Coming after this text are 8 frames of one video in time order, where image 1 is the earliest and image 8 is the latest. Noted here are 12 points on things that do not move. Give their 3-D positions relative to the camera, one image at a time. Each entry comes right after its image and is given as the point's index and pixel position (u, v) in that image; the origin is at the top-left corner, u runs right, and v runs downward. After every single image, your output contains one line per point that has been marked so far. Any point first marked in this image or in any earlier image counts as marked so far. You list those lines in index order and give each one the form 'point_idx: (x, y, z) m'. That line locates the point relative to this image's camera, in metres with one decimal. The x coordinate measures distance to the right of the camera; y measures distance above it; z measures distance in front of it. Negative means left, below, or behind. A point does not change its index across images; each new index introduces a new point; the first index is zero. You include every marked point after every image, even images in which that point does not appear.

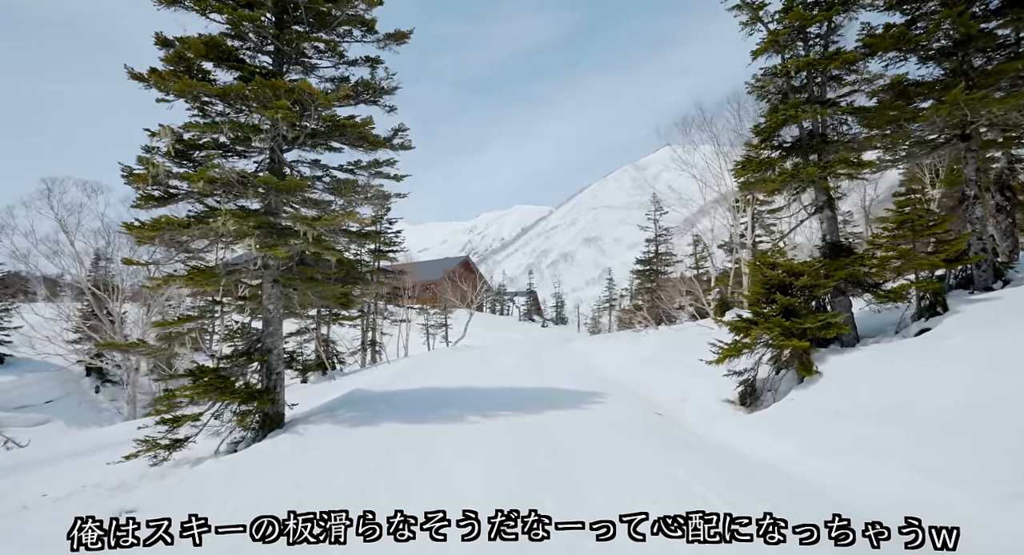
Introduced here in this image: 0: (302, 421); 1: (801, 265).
0: (-3.8, -2.6, +11.4) m
1: (+4.6, +0.2, +10.1) m
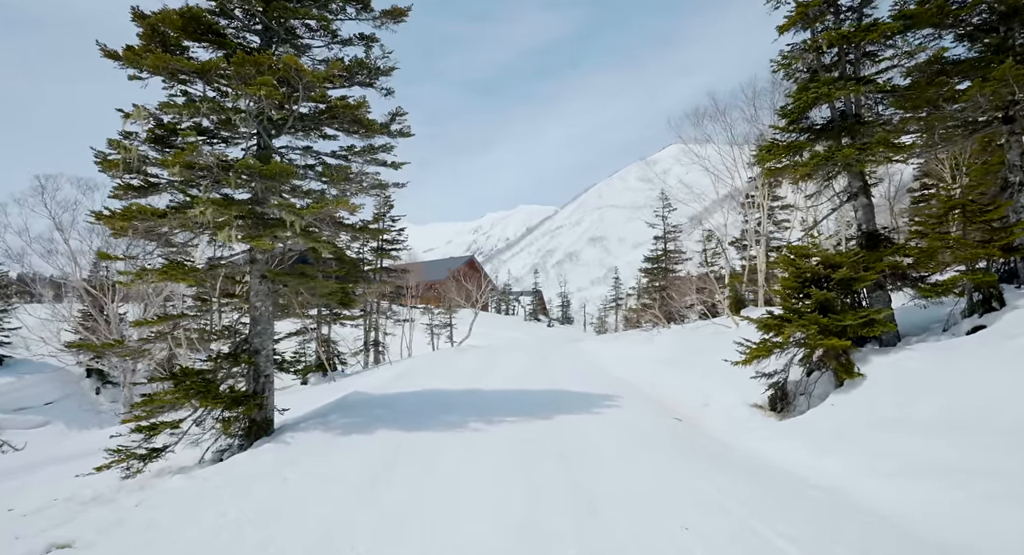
0: (-3.7, -2.5, +10.5) m
1: (+4.7, +0.3, +9.1) m
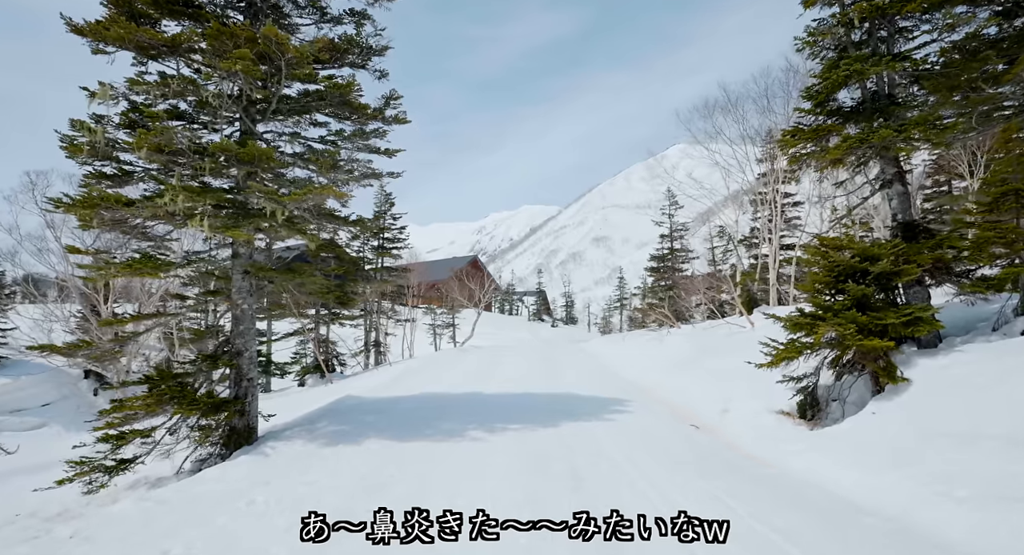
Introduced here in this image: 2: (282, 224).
0: (-3.7, -2.5, +9.7) m
1: (+4.8, +0.4, +8.2) m
2: (-3.6, +0.8, +9.8) m
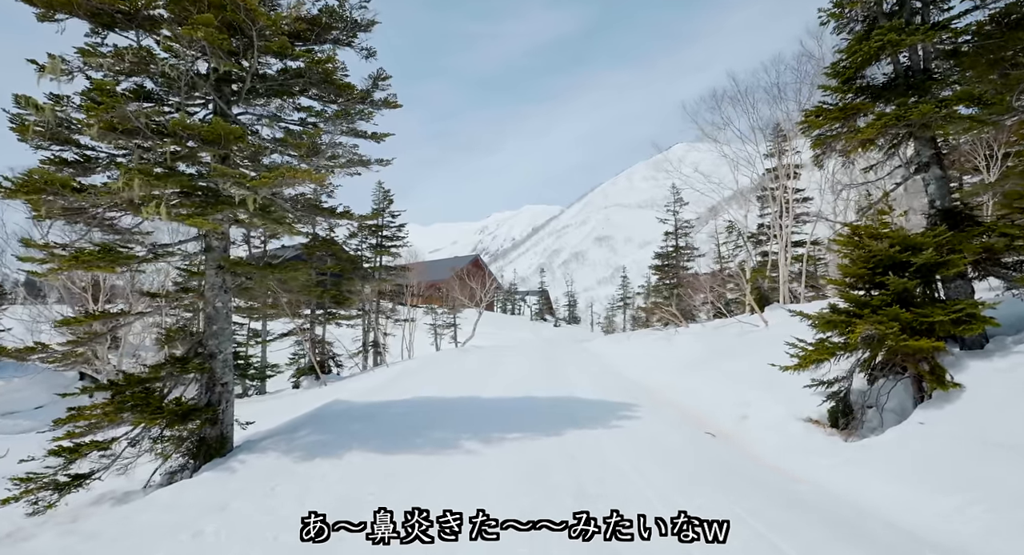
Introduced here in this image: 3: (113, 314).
0: (-3.7, -2.4, +8.8) m
1: (+4.7, +0.5, +7.3) m
2: (-3.6, +0.9, +8.9) m
3: (-6.0, -0.5, +9.4) m
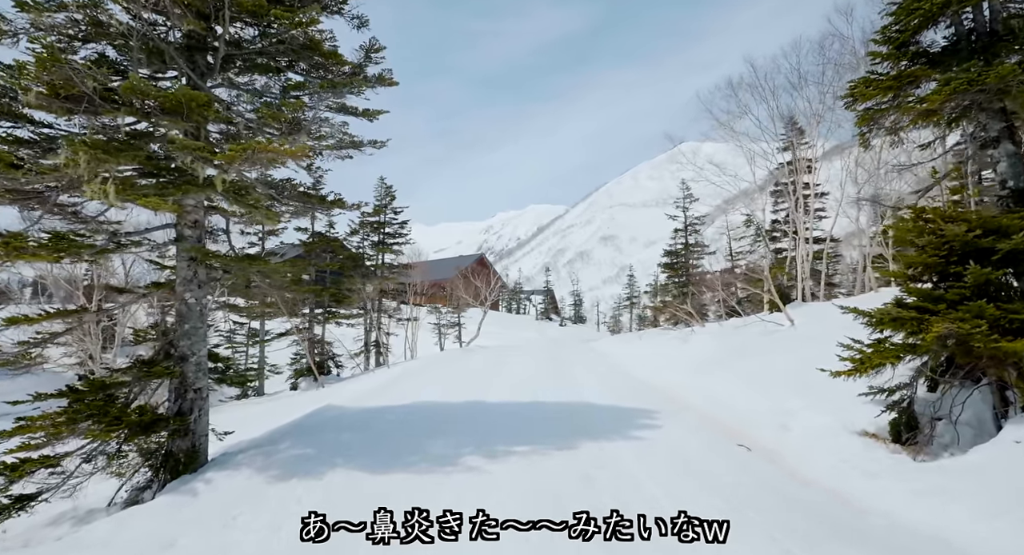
0: (-3.6, -2.3, +7.7) m
1: (+4.8, +0.6, +6.2) m
2: (-3.5, +1.0, +7.8) m
3: (-5.9, -0.4, +8.4) m
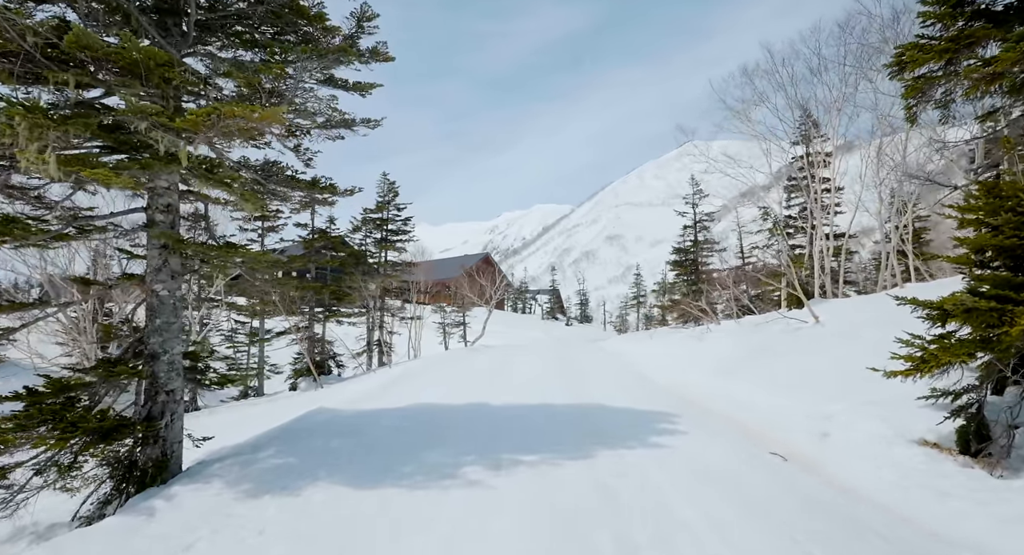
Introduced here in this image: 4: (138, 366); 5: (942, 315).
0: (-3.5, -2.2, +6.9) m
1: (+4.9, +0.7, +5.2) m
2: (-3.4, +1.1, +7.0) m
3: (-5.8, -0.3, +7.6) m
4: (-4.5, -1.0, +7.6) m
5: (+4.0, -0.4, +5.7) m
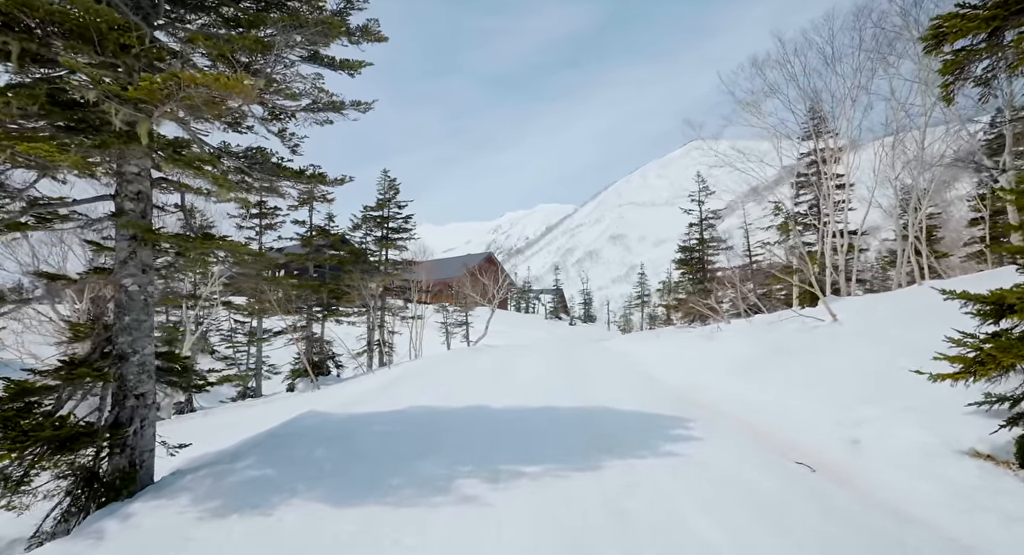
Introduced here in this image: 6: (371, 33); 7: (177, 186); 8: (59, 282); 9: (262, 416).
0: (-3.5, -2.1, +6.2) m
1: (+4.9, +0.8, +4.6) m
2: (-3.4, +1.2, +6.3) m
3: (-5.8, -0.3, +6.9) m
4: (-4.5, -1.0, +6.9) m
5: (+4.0, -0.3, +5.1) m
6: (-2.0, +3.4, +8.8) m
7: (-4.3, +1.2, +8.0) m
8: (-5.1, -0.1, +7.1) m
9: (-4.9, -2.6, +12.3) m
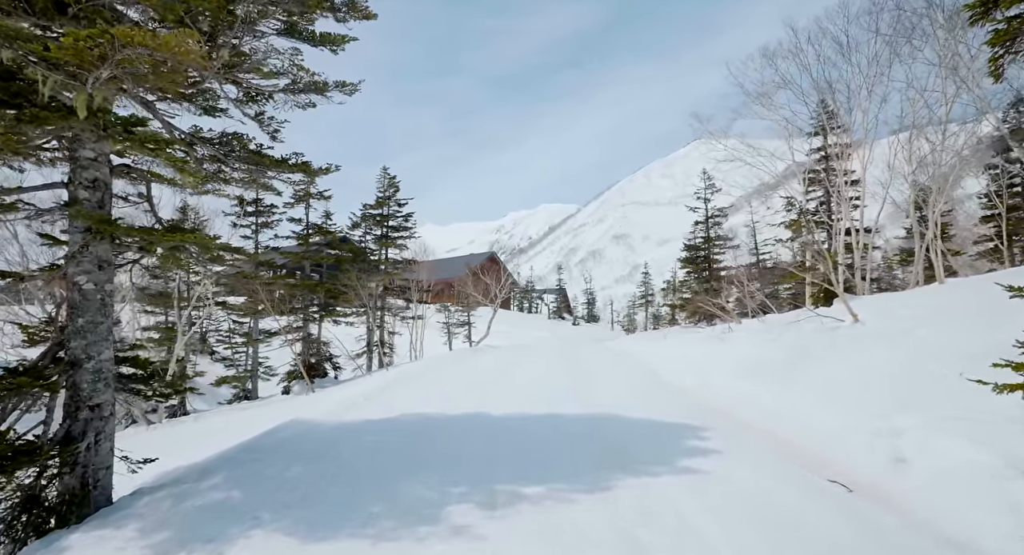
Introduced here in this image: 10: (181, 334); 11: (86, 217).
0: (-3.5, -2.1, +5.5) m
1: (+4.9, +0.9, +3.8) m
2: (-3.5, +1.2, +5.6) m
3: (-5.8, -0.2, +6.2) m
4: (-4.5, -0.9, +6.2) m
5: (+3.9, -0.2, +4.3) m
6: (-2.0, +3.5, +8.0) m
7: (-4.3, +1.2, +7.3) m
8: (-5.1, 0.0, +6.3) m
9: (-4.9, -2.6, +11.5) m
10: (-10.5, -1.8, +19.9) m
11: (-4.2, +0.6, +6.3) m
